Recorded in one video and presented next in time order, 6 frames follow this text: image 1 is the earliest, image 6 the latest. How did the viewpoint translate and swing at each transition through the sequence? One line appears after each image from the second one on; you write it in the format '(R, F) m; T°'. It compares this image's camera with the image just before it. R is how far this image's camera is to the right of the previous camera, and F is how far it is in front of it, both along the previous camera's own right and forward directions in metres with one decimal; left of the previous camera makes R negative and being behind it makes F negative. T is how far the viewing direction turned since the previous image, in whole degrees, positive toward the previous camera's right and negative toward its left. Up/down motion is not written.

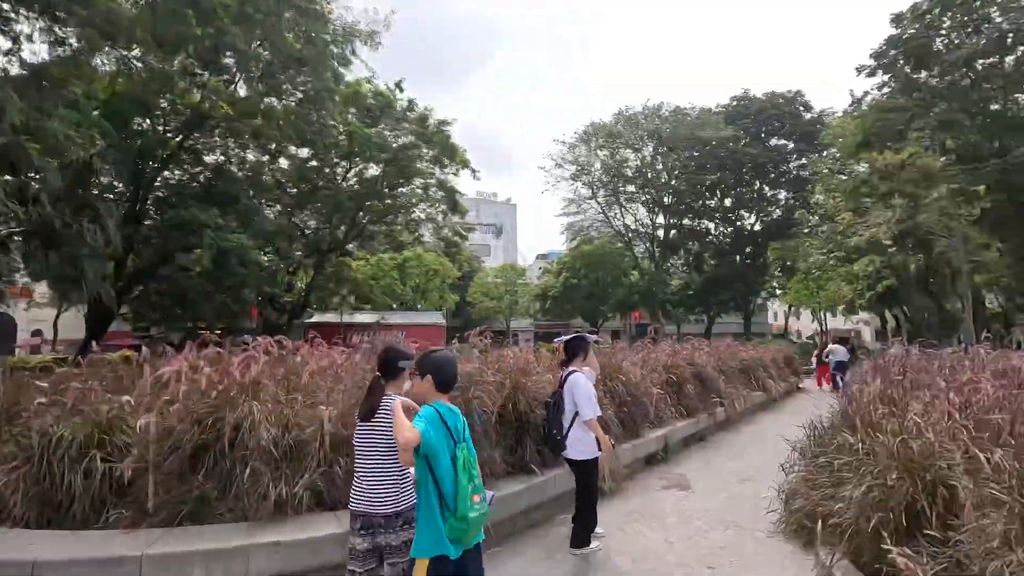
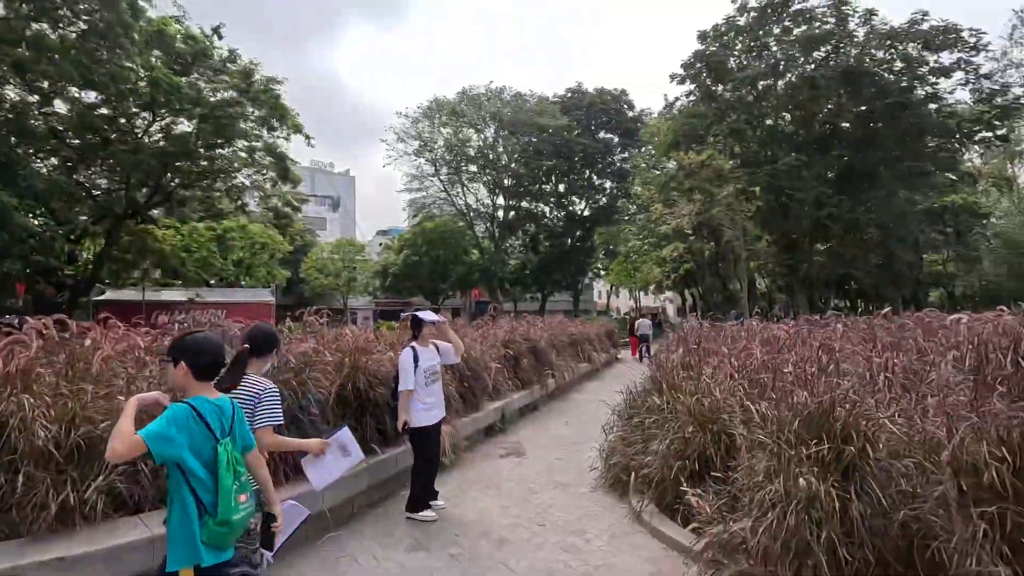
(0.0, -0.1) m; +15°
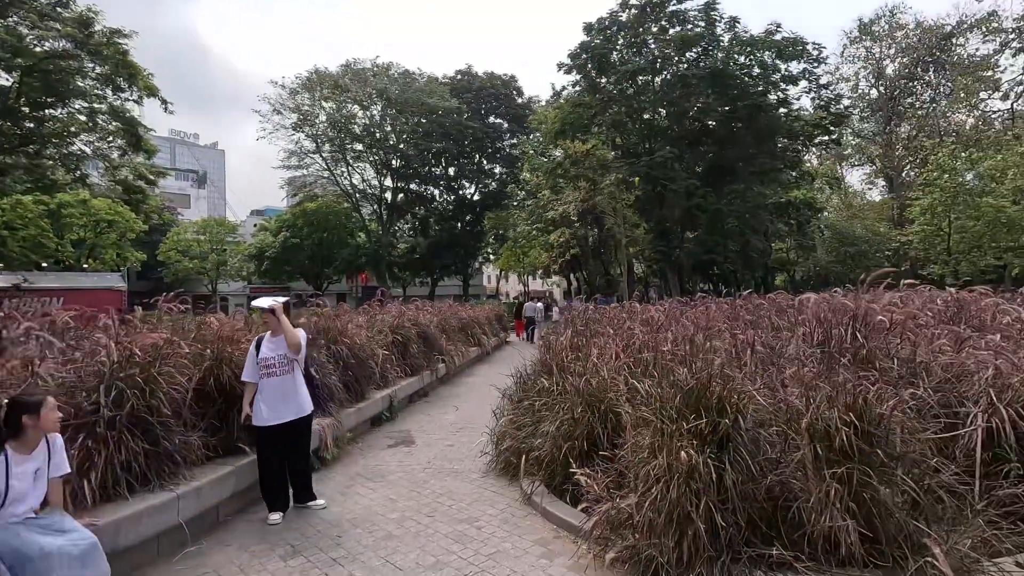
(0.0, +0.1) m; +11°
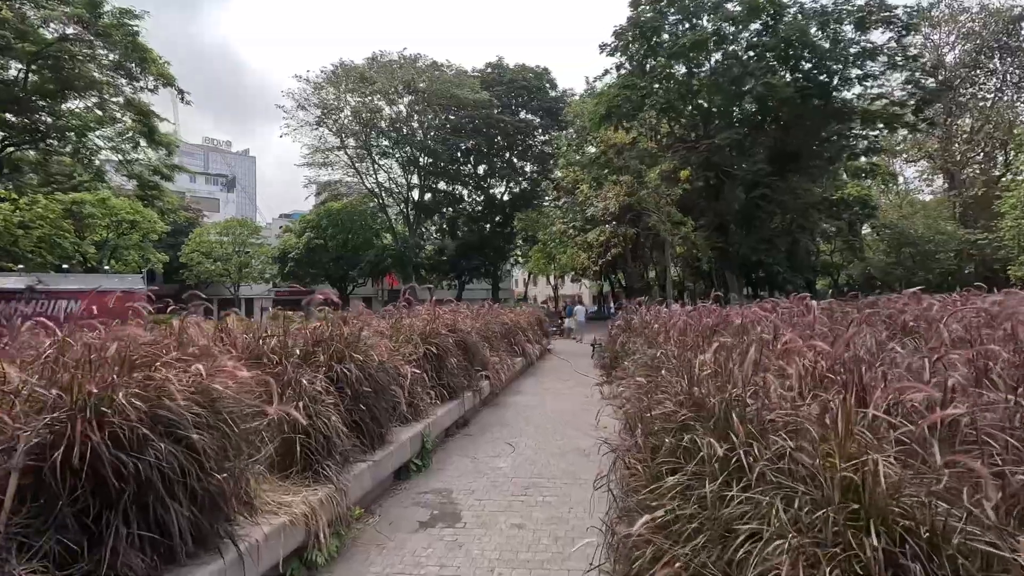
(-0.5, +2.0) m; -2°
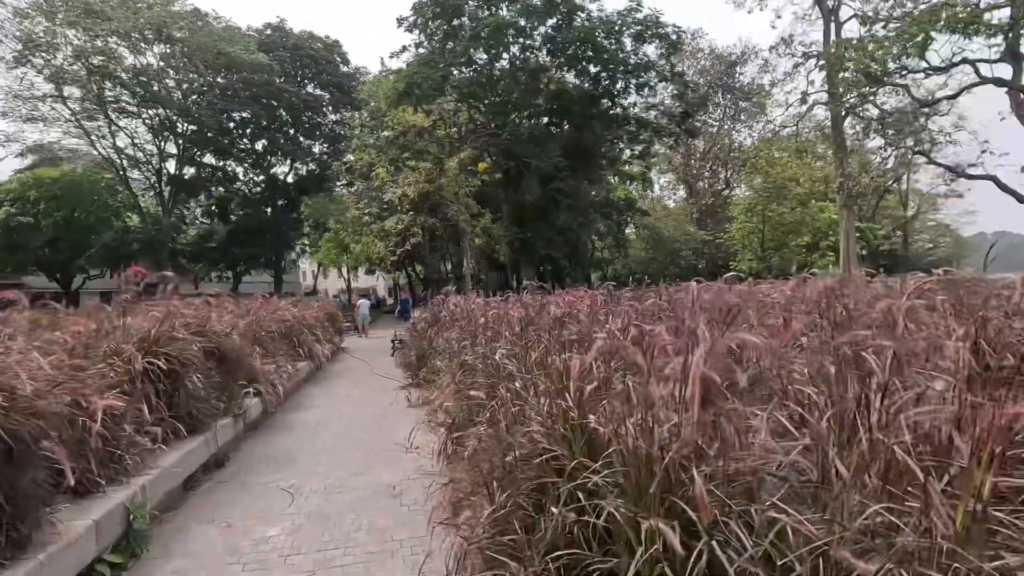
(+0.1, +1.4) m; +20°
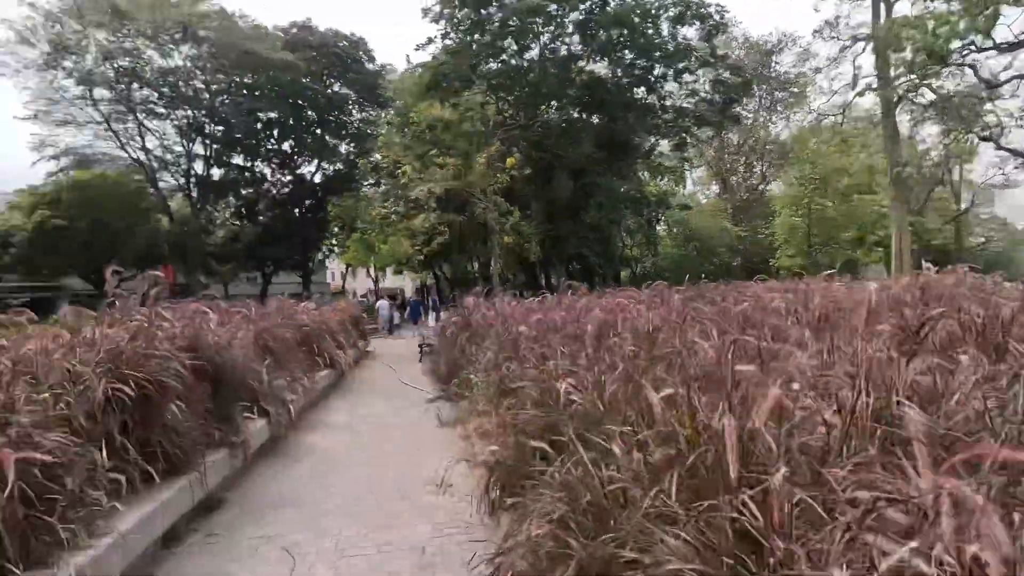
(-0.2, +1.0) m; -3°
